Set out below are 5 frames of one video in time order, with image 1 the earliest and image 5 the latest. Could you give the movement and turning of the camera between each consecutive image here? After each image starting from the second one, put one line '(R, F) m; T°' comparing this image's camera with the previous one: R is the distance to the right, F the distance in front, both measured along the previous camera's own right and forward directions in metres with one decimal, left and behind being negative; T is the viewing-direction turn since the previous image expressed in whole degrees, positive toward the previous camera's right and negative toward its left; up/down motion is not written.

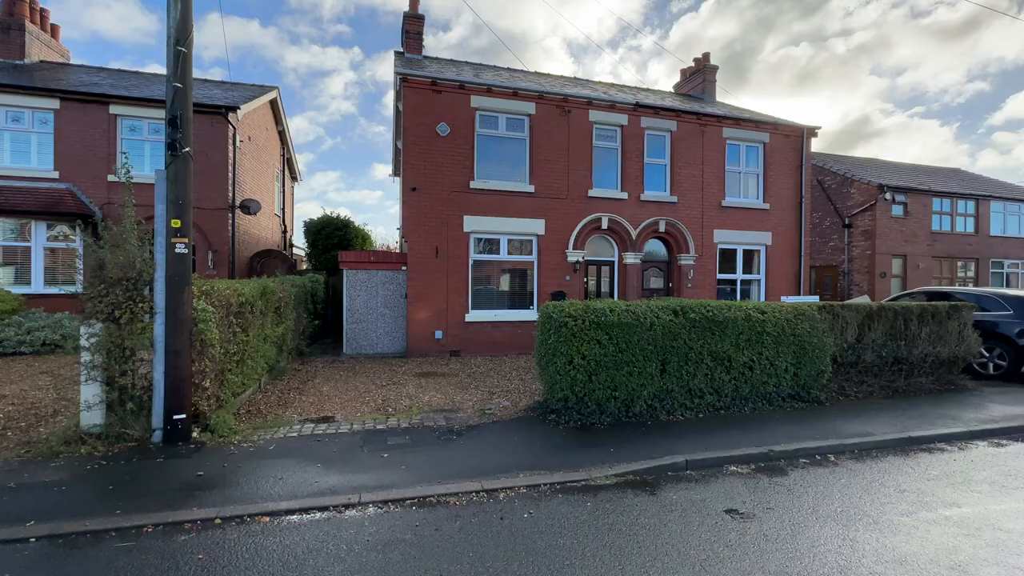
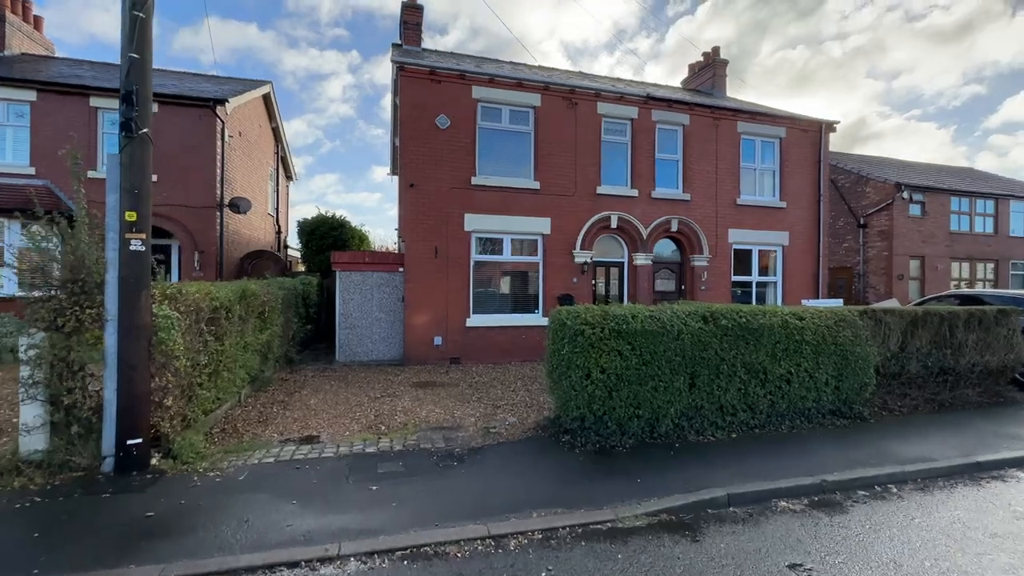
(-0.1, +0.7) m; 0°
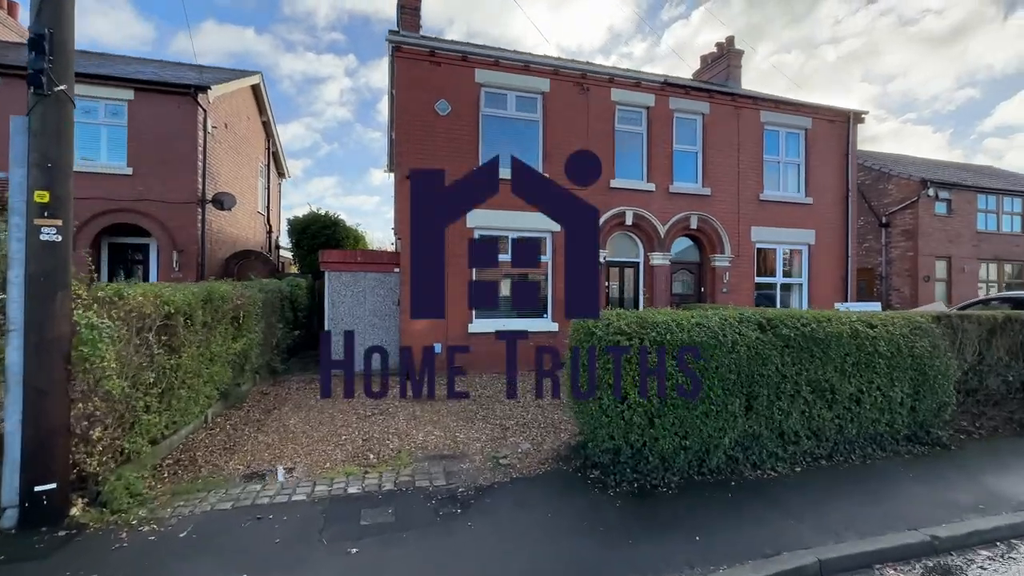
(-0.2, +0.9) m; 0°
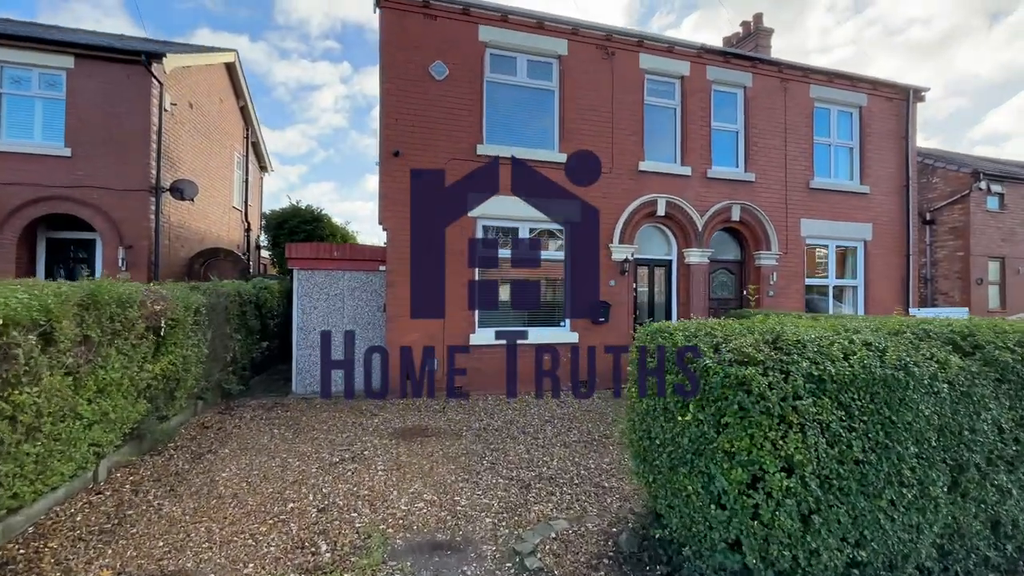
(-0.2, +1.7) m; 0°
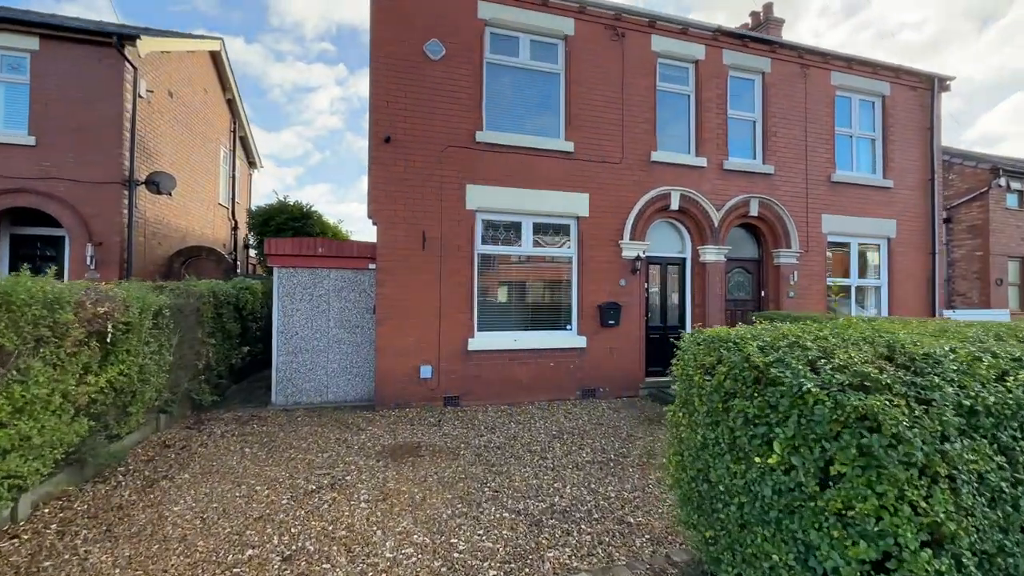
(-0.1, +0.7) m; 0°
